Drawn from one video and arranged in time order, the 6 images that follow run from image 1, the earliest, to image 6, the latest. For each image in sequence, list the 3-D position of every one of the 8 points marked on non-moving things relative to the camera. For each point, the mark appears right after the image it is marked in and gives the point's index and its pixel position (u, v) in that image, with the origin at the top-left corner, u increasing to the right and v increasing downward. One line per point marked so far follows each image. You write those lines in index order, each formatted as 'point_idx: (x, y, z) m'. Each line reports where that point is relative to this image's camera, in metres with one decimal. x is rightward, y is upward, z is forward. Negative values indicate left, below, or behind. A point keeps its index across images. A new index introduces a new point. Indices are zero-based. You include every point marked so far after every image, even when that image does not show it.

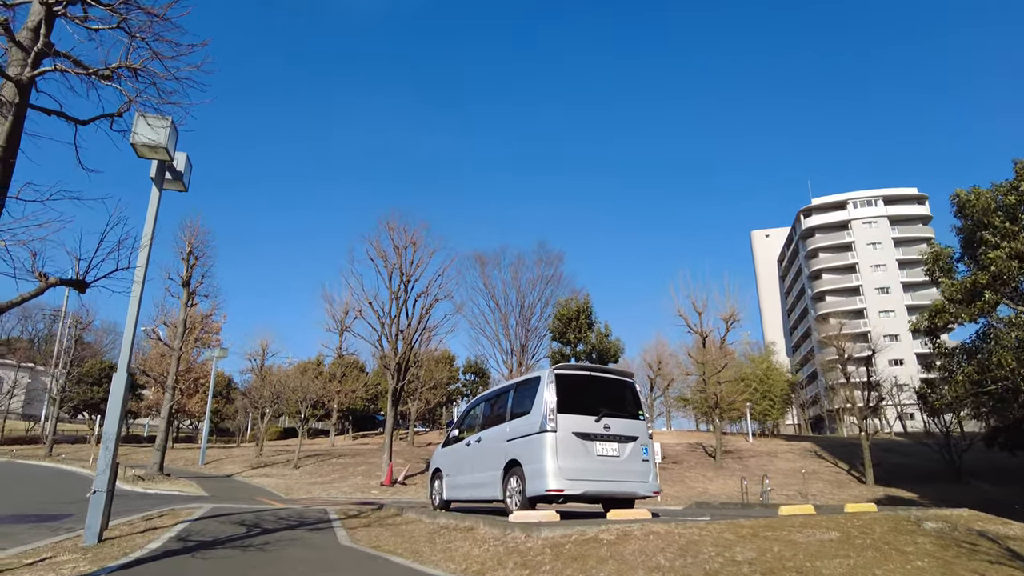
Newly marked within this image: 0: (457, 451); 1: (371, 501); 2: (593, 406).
0: (-0.9, -2.7, +10.7) m
1: (-3.2, -5.0, +15.2) m
2: (+1.1, -1.6, +8.5) m
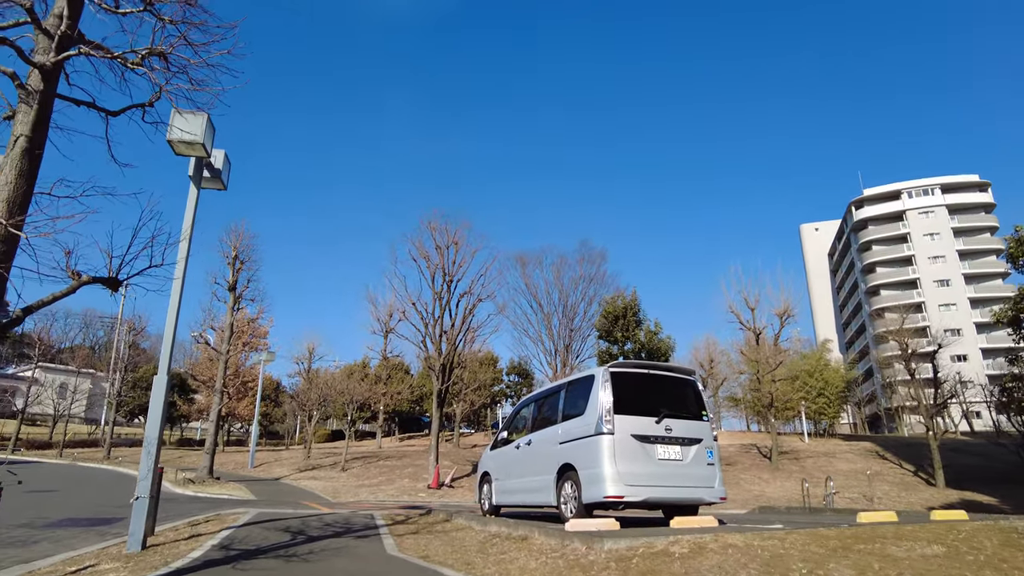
0: (-0.1, -2.6, +10.3) m
1: (-2.1, -4.9, +14.9) m
2: (+1.7, -1.4, +8.0) m
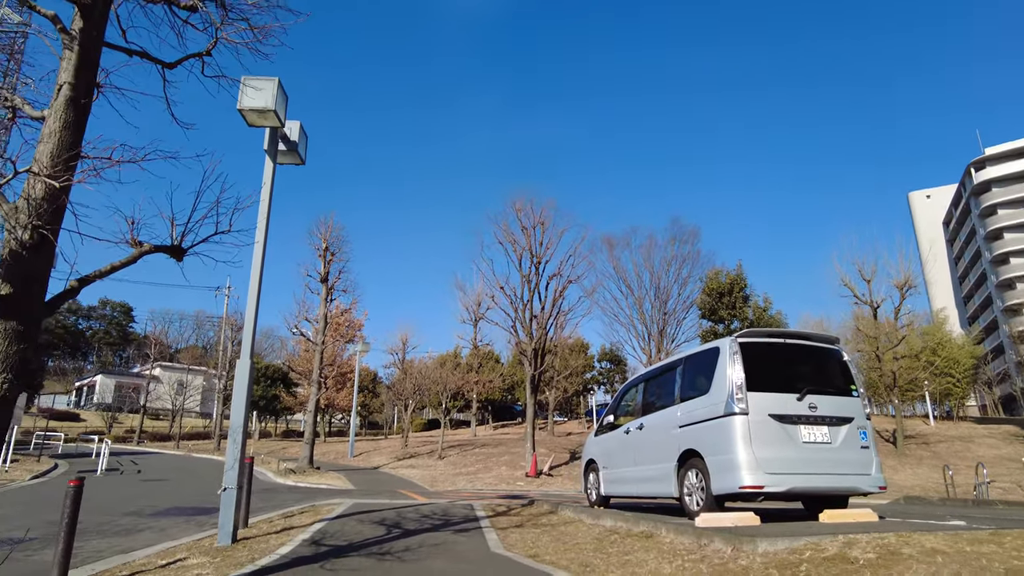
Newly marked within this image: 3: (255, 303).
0: (+1.5, -2.1, +9.3) m
1: (+0.2, -4.5, +14.2) m
2: (+2.9, -1.0, +6.8) m
3: (-3.1, -0.2, +7.7) m
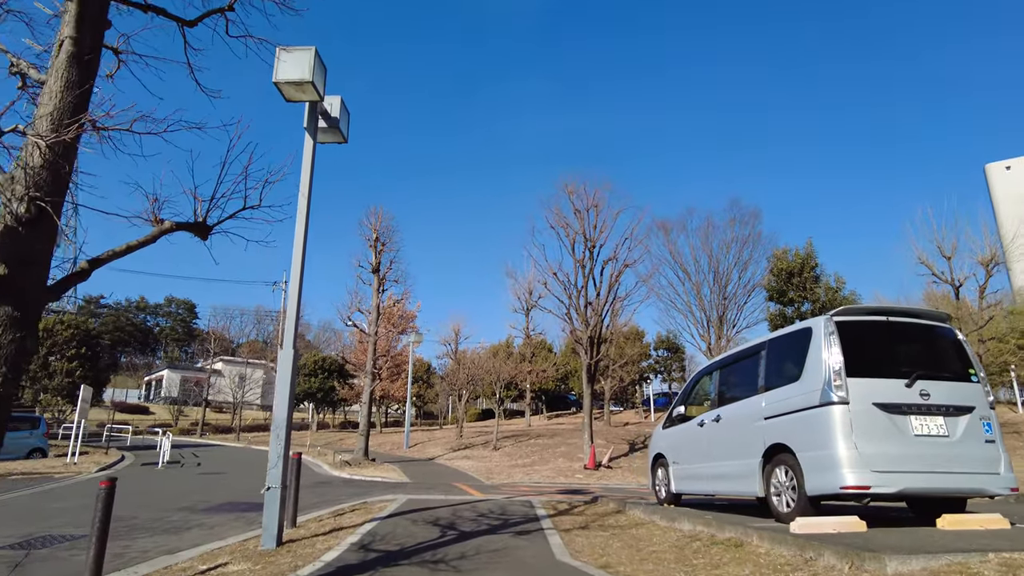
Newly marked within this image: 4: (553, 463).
0: (+2.2, -1.9, +8.5) m
1: (+1.4, -4.1, +13.5) m
2: (+3.5, -0.7, +5.8) m
3: (-2.4, 0.0, +7.3) m
4: (+1.2, -5.3, +19.7) m
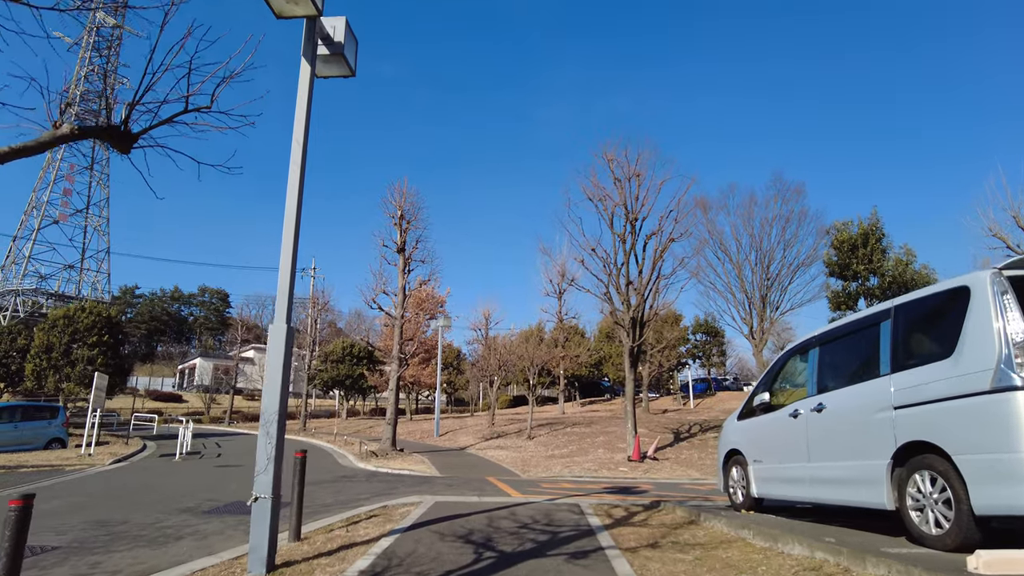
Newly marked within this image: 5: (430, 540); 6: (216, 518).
0: (+2.7, -1.4, +6.9) m
1: (+2.2, -3.6, +12.0) m
2: (+3.8, -0.3, +4.2) m
3: (-2.0, +0.3, +5.9) m
4: (+2.3, -4.7, +18.3) m
5: (-0.7, -2.2, +5.8) m
6: (-3.9, -3.0, +8.6) m
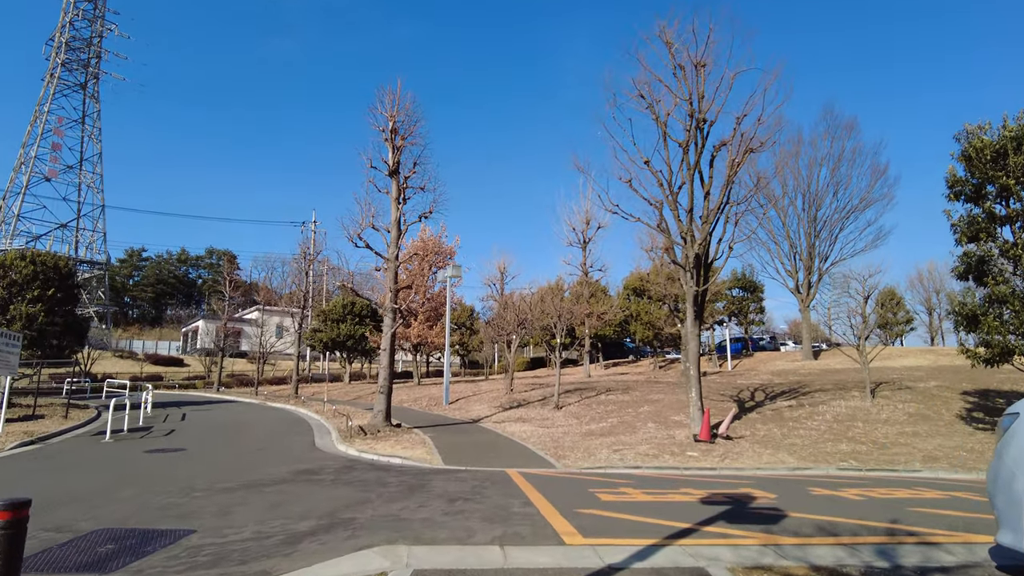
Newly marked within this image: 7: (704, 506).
0: (+3.1, -0.5, +2.6) m
1: (+2.6, -2.4, +7.8) m
2: (+4.1, +0.5, -0.2) m
3: (-1.7, +1.2, +1.6) m
4: (+2.8, -3.1, +14.1) m
5: (-0.4, -1.4, +1.6) m
6: (-3.5, -2.0, +4.5) m
7: (+1.9, -2.2, +6.8) m
